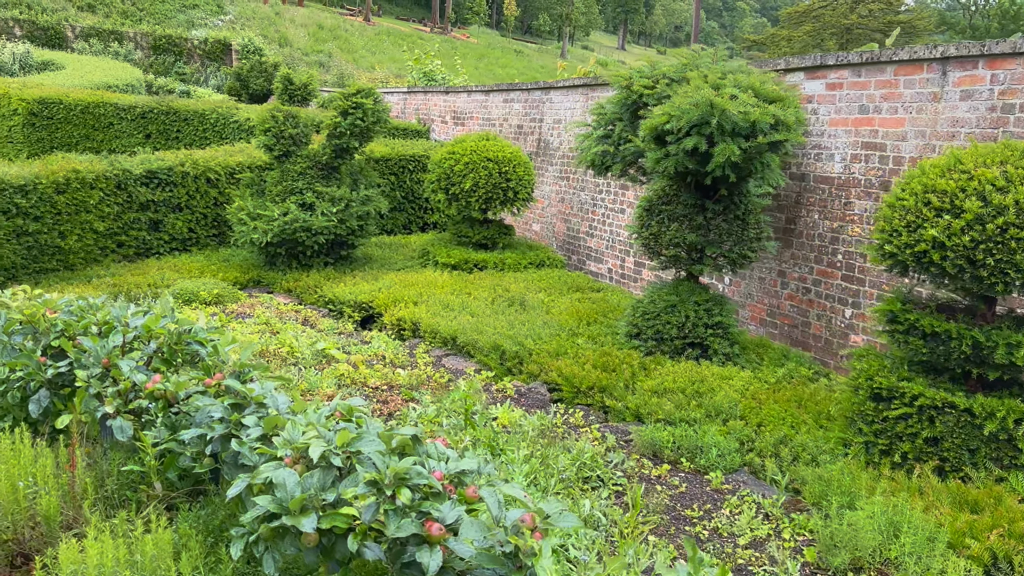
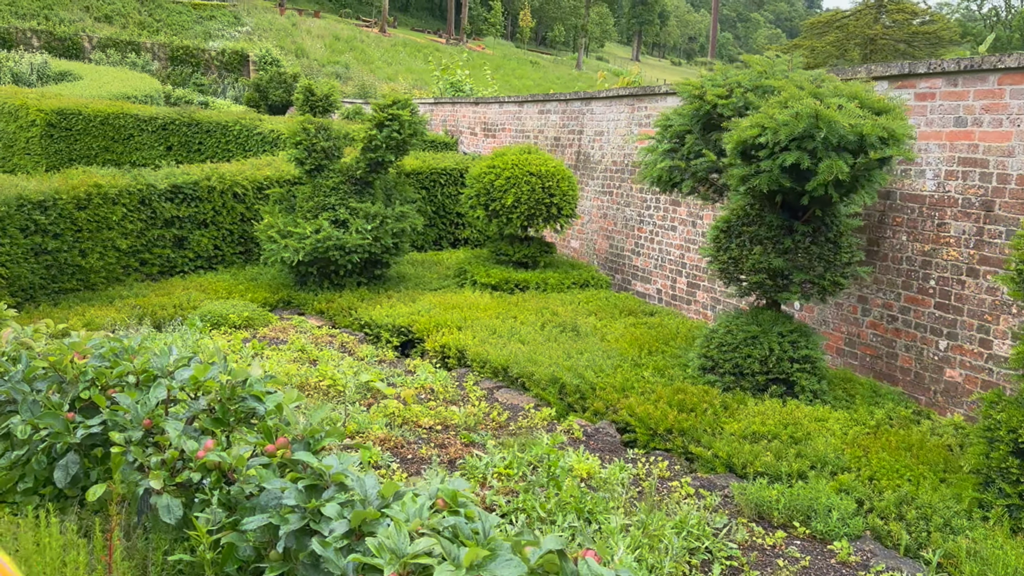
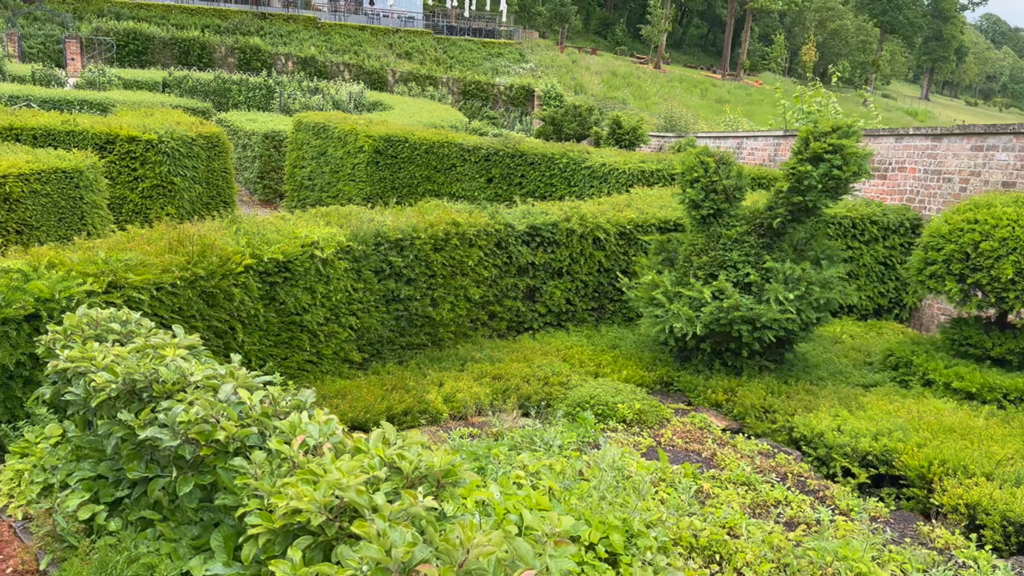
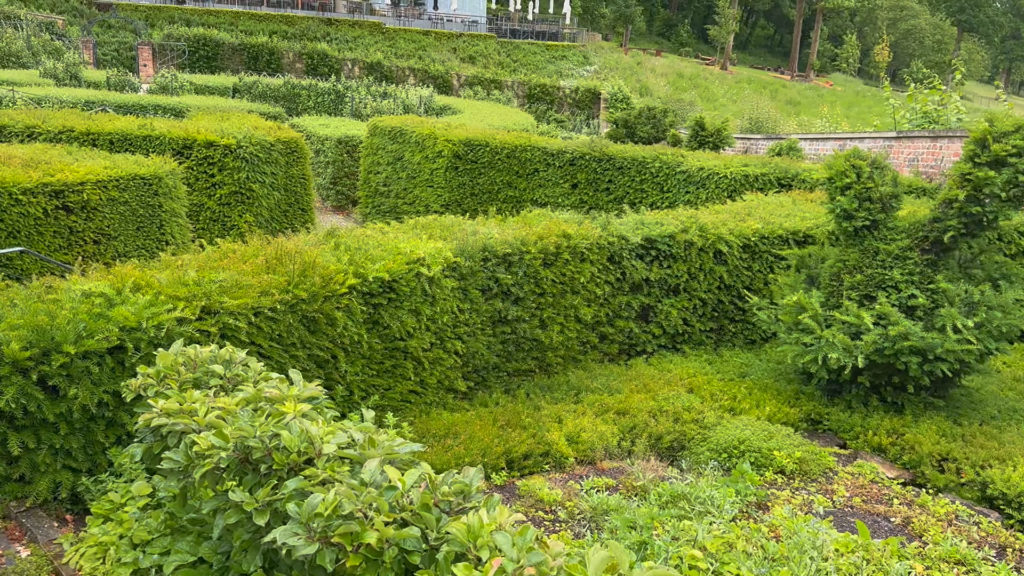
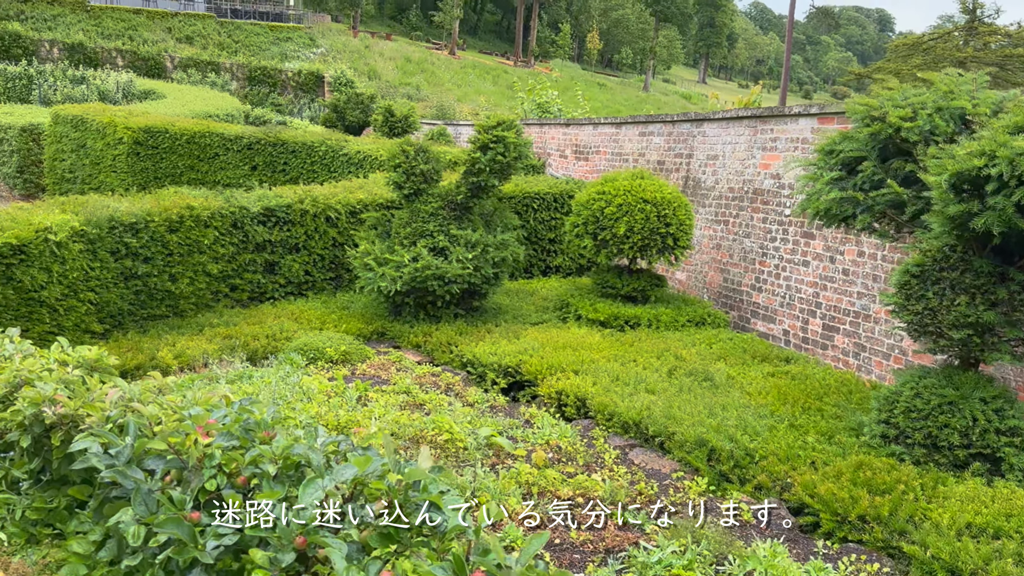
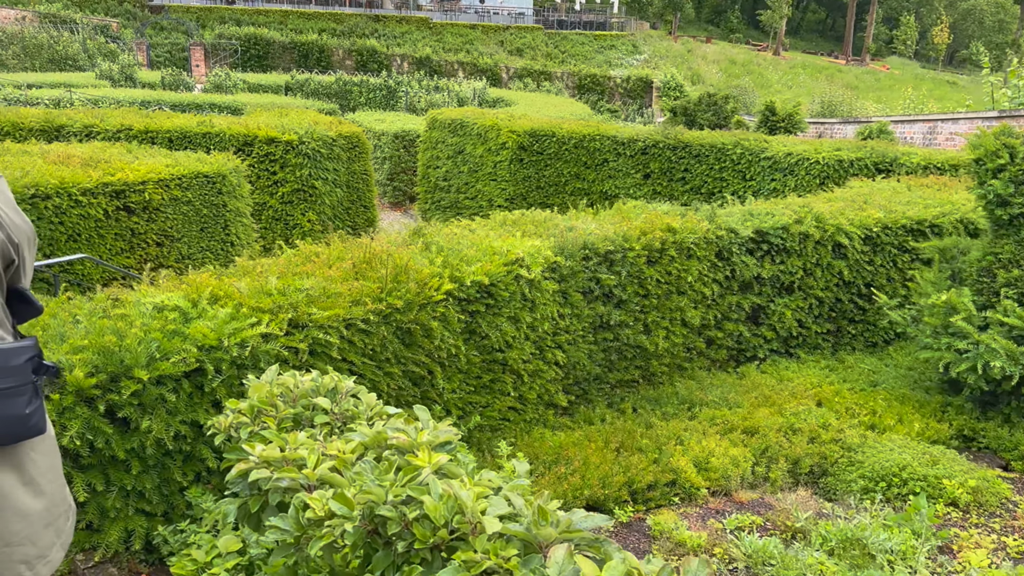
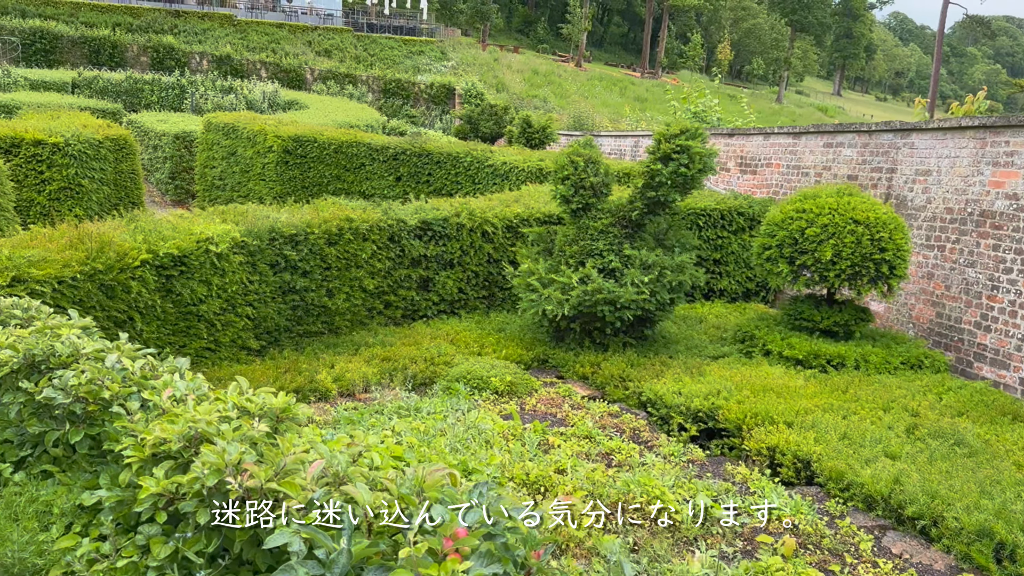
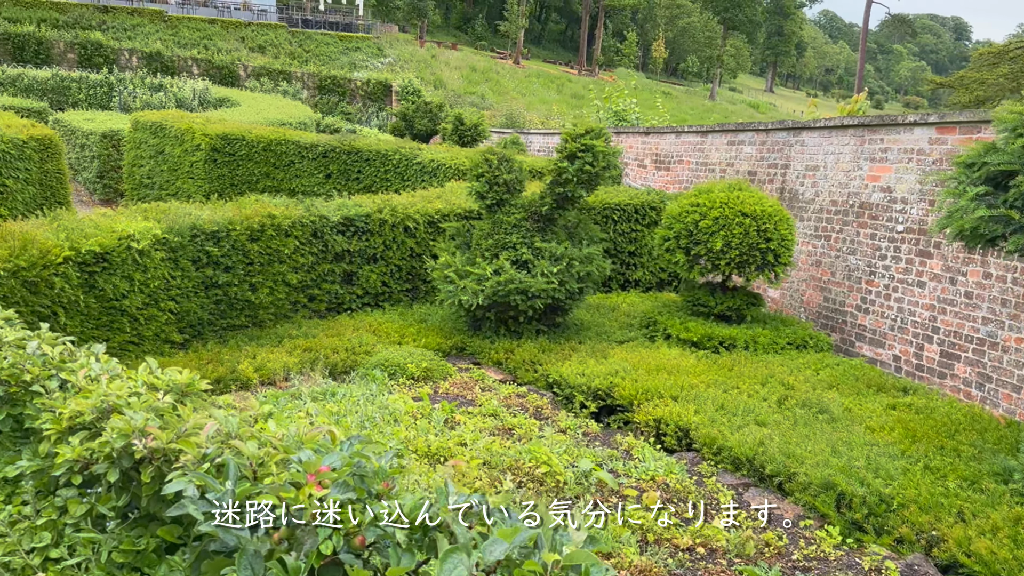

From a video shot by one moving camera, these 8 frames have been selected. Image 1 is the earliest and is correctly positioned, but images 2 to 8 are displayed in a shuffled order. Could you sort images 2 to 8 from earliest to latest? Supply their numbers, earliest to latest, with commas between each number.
2, 5, 8, 7, 3, 4, 6
